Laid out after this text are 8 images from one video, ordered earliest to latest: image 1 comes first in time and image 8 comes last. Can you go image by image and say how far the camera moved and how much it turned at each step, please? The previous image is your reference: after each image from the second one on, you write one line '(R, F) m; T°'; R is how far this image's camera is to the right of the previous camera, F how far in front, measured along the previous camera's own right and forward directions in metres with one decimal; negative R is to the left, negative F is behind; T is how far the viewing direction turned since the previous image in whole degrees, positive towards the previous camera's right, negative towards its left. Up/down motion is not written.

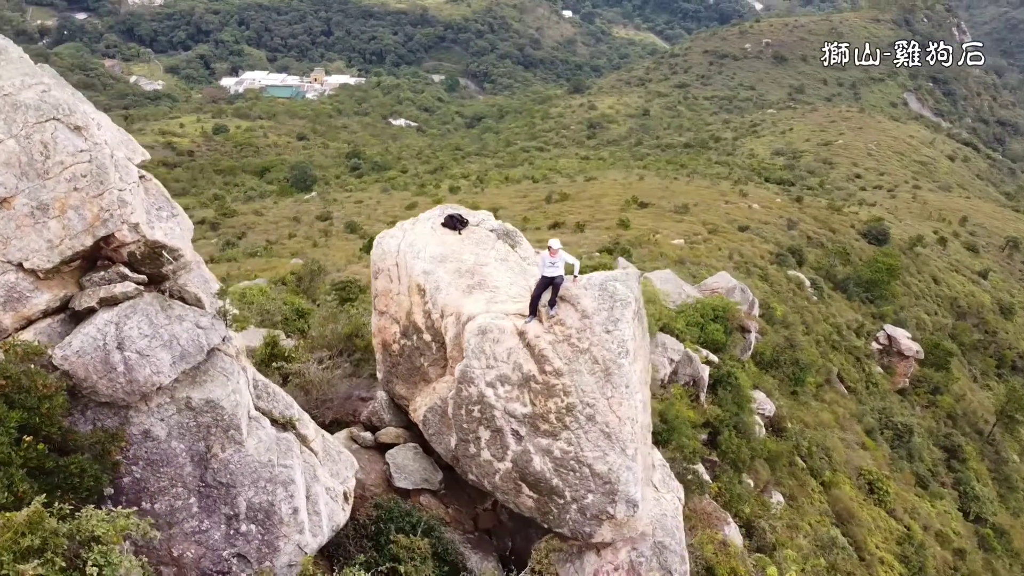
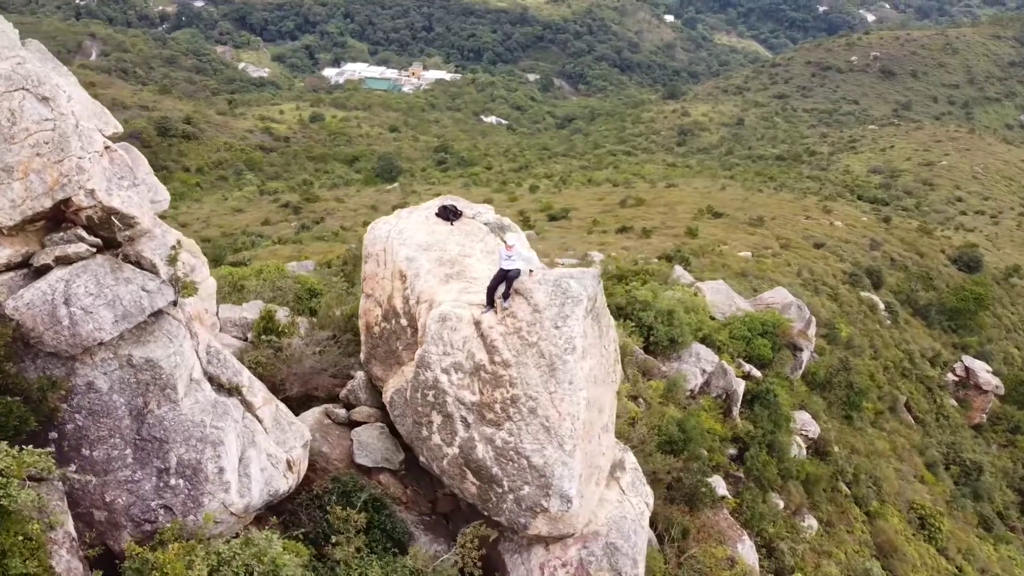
(+1.3, -0.1) m; -6°
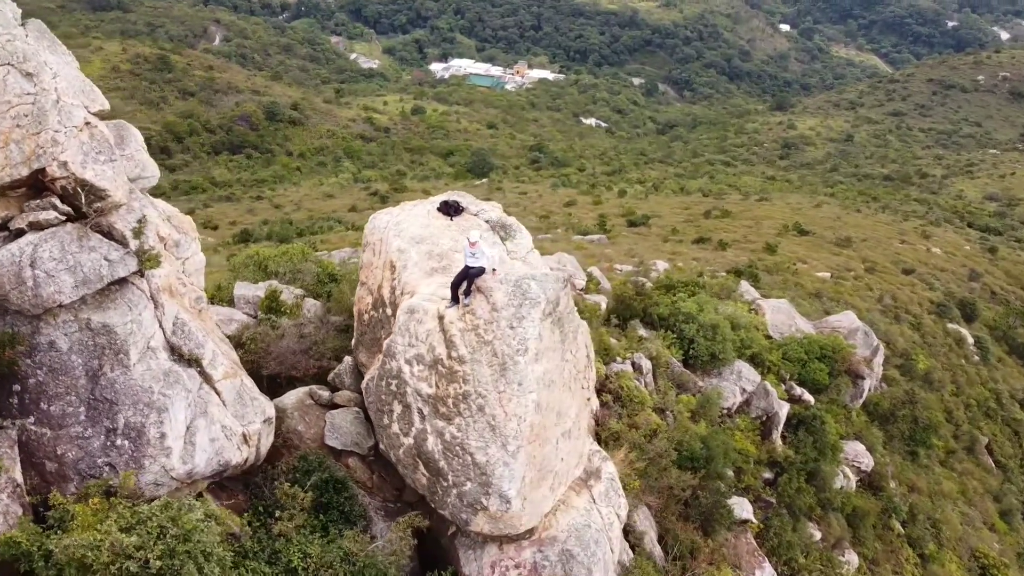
(+1.3, 0.0) m; -6°
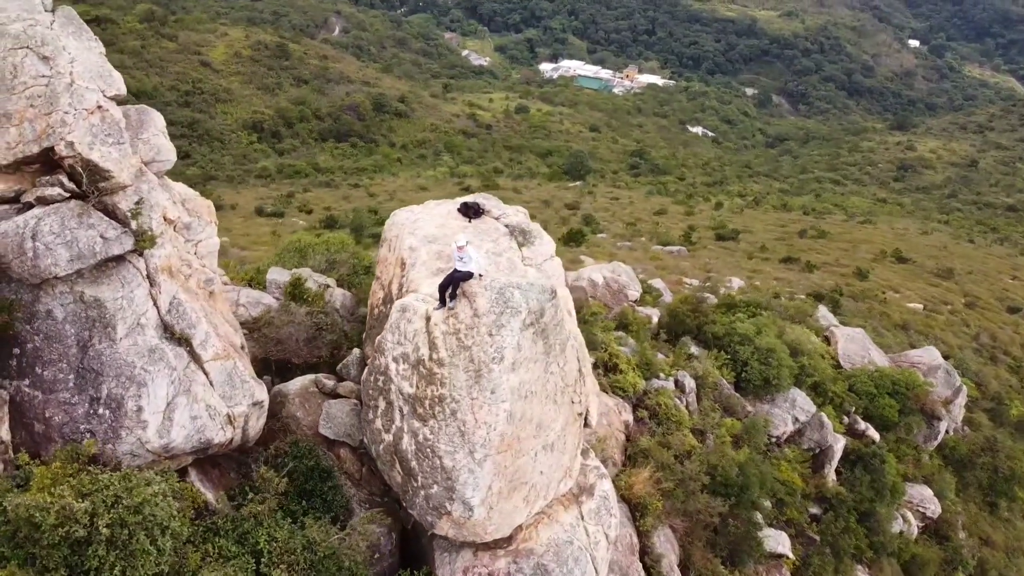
(+1.1, +0.1) m; -7°
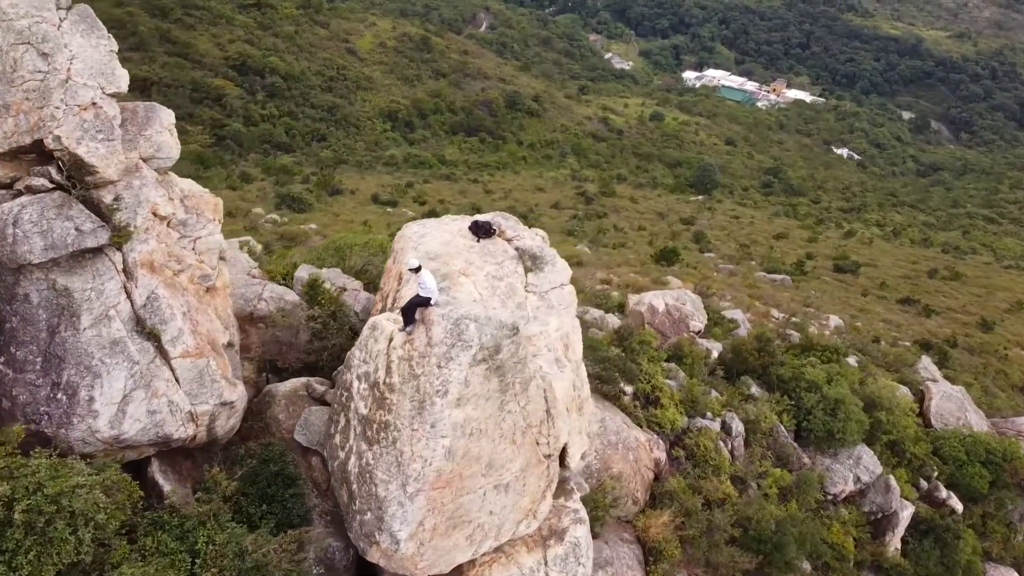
(+1.5, +0.4) m; -9°
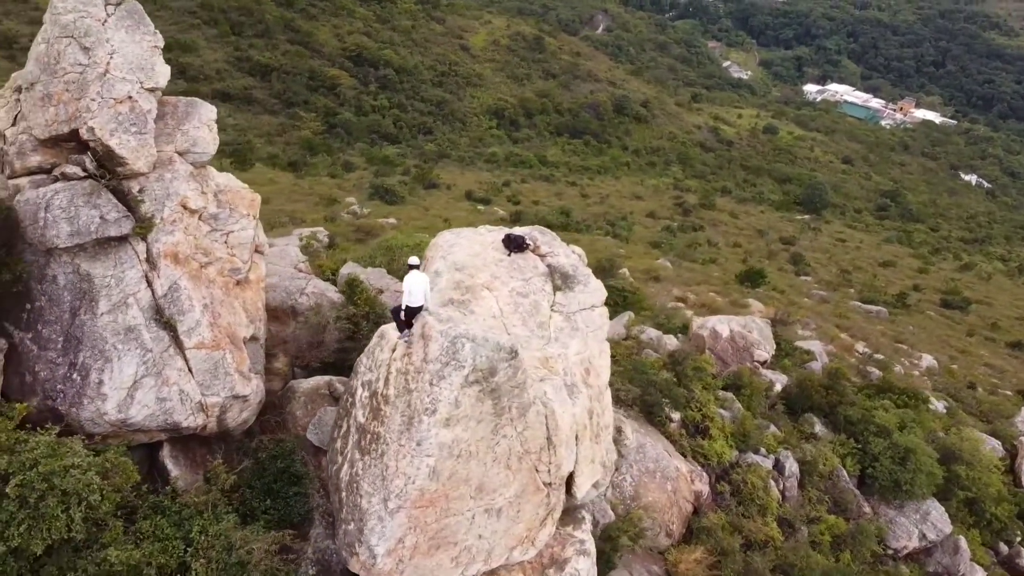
(+0.9, +0.3) m; -7°
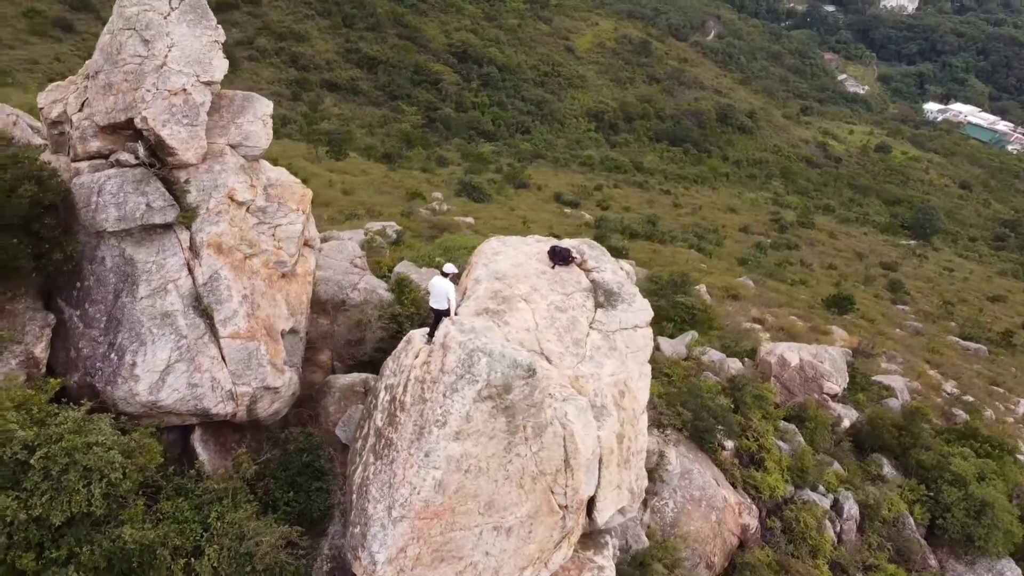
(+0.6, +0.2) m; -6°
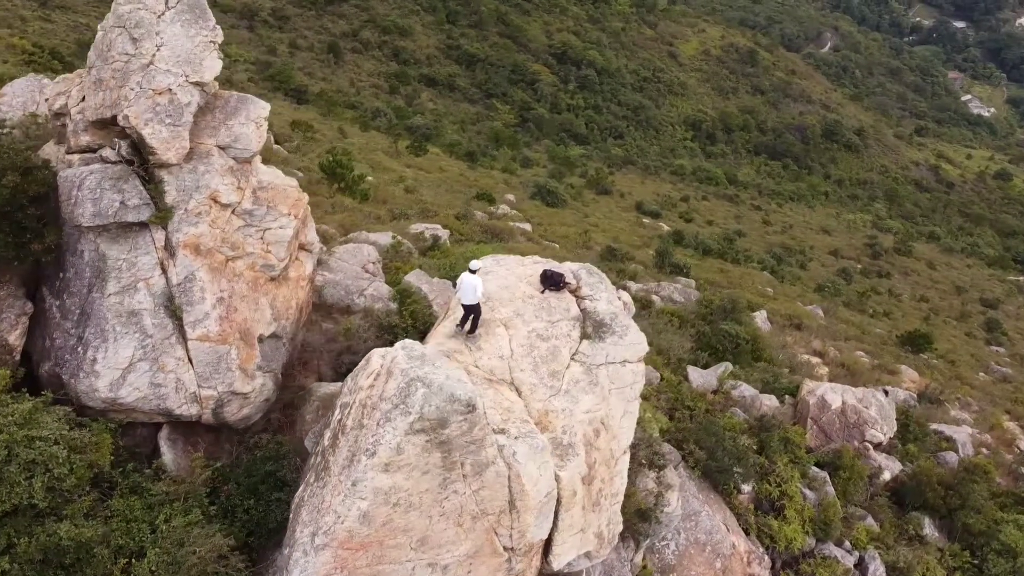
(+1.2, +0.5) m; -6°
